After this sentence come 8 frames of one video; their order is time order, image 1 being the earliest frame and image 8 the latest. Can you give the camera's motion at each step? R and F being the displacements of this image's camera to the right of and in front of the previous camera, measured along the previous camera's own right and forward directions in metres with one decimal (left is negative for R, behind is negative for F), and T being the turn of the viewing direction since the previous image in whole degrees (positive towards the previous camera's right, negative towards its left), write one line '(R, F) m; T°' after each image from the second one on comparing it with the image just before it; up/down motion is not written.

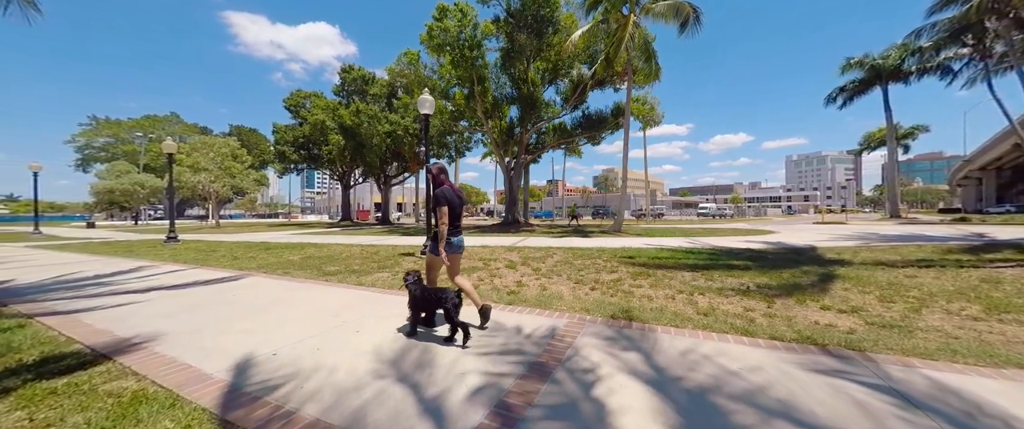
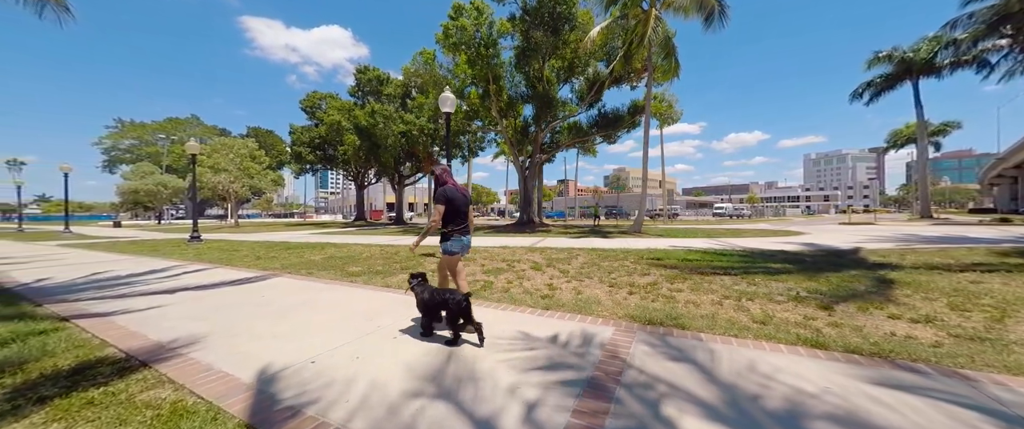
(-0.4, +0.2) m; -2°
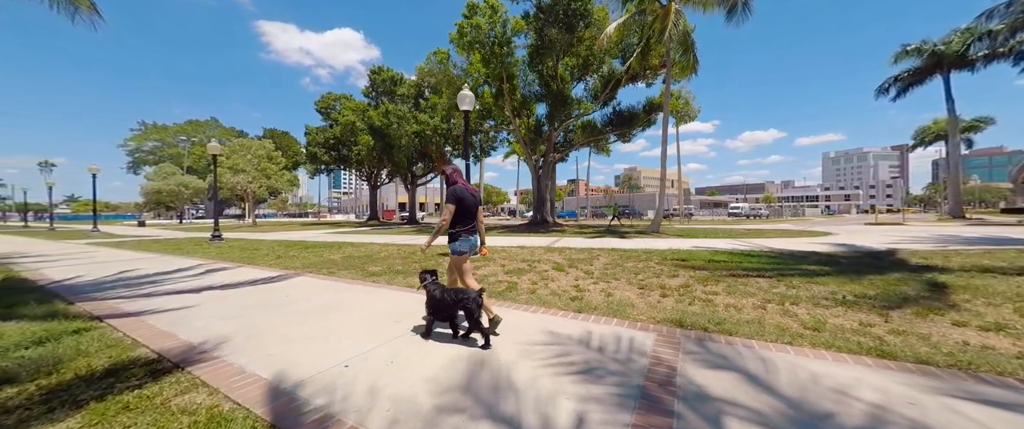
(-0.3, +0.2) m; -2°
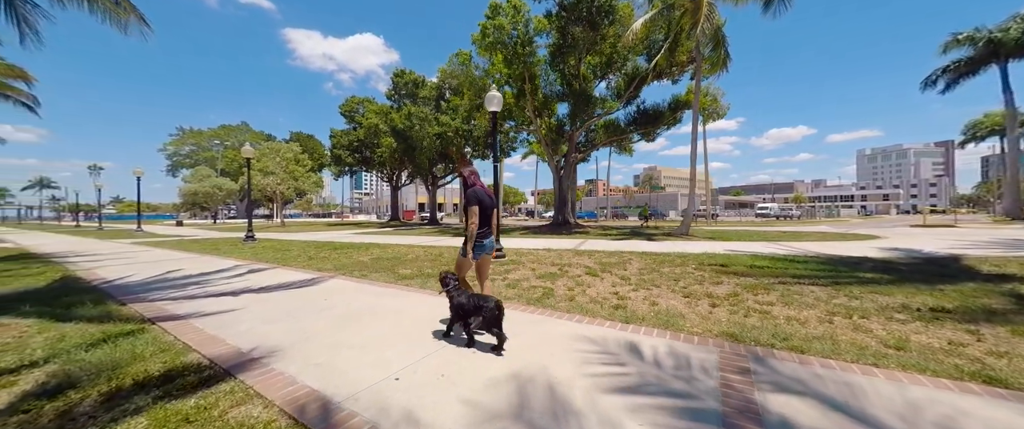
(-0.3, +0.2) m; -3°
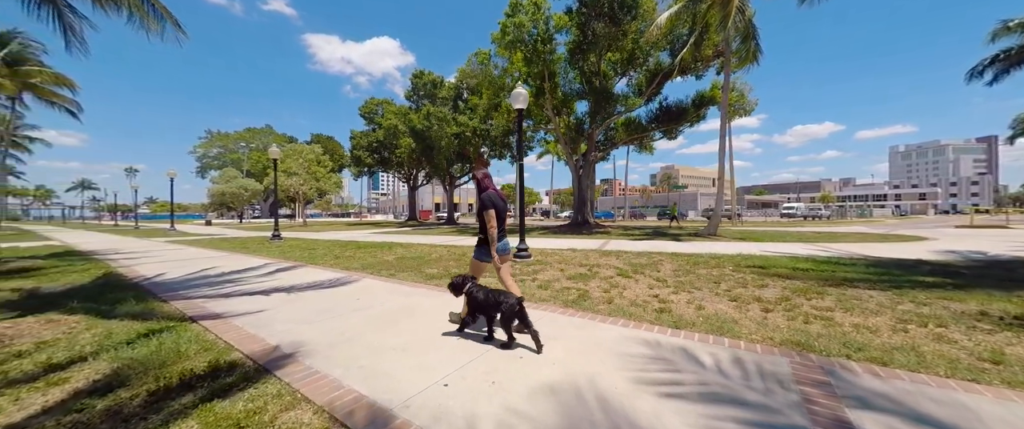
(-0.3, +0.2) m; -2°
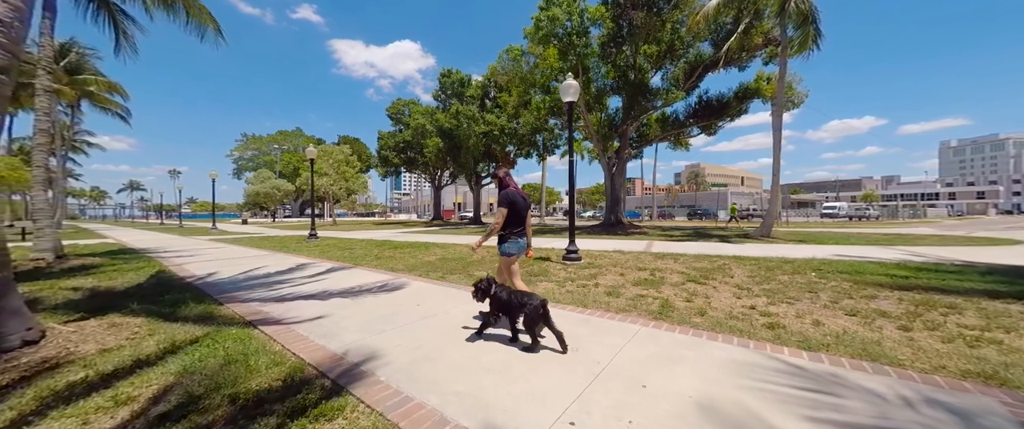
(-0.8, +0.5) m; -3°
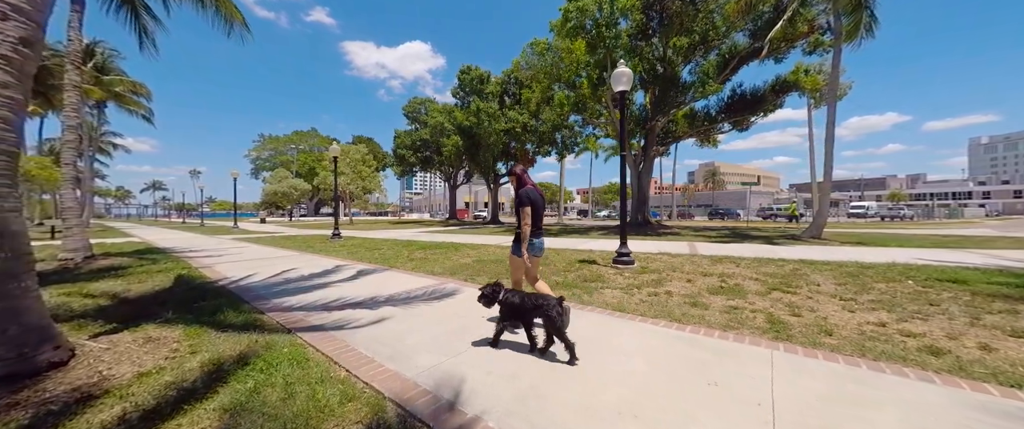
(-0.9, +0.6) m; -2°
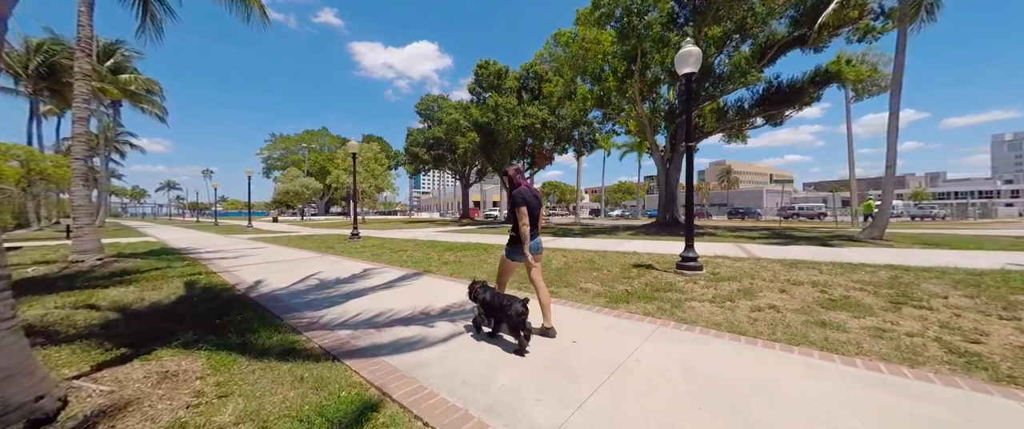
(-0.9, +0.8) m; -1°
